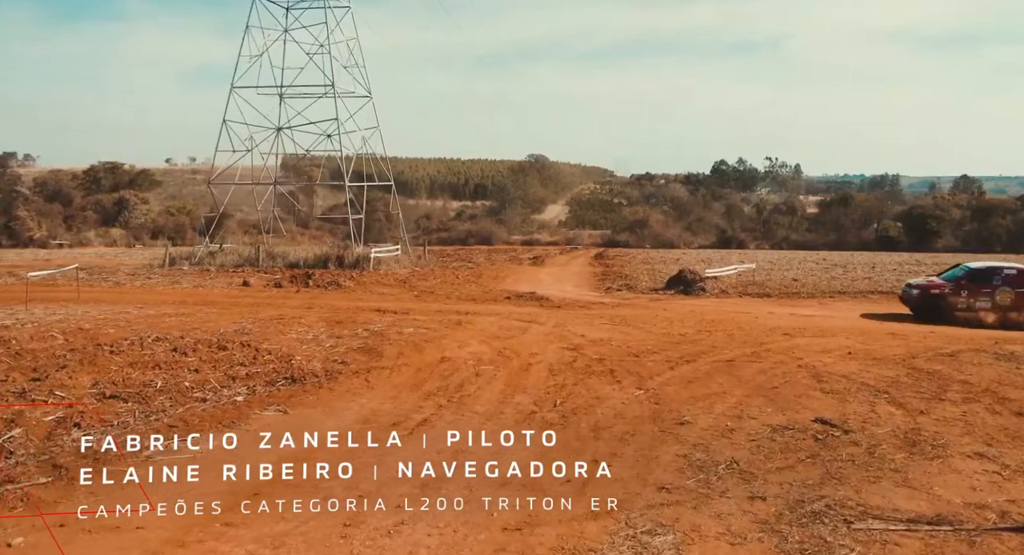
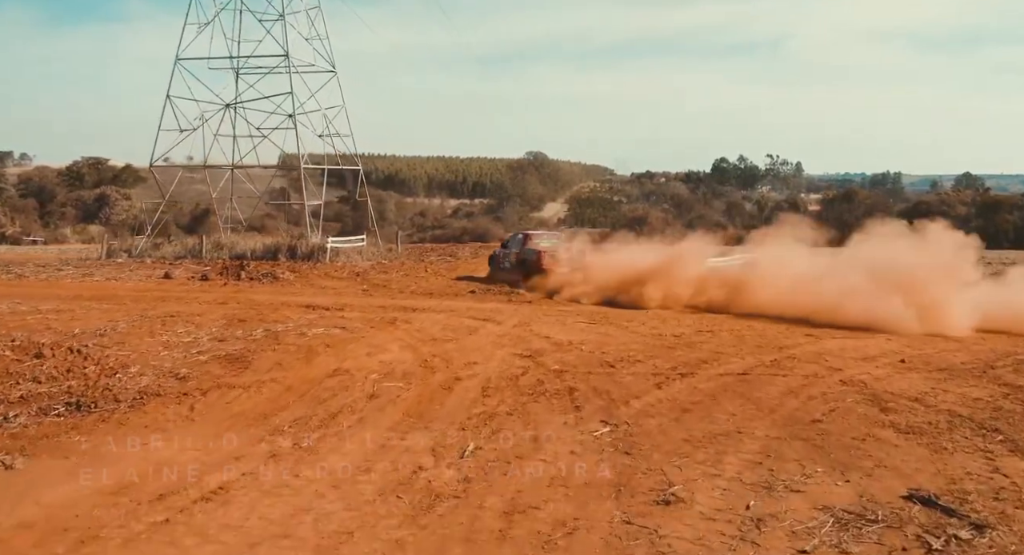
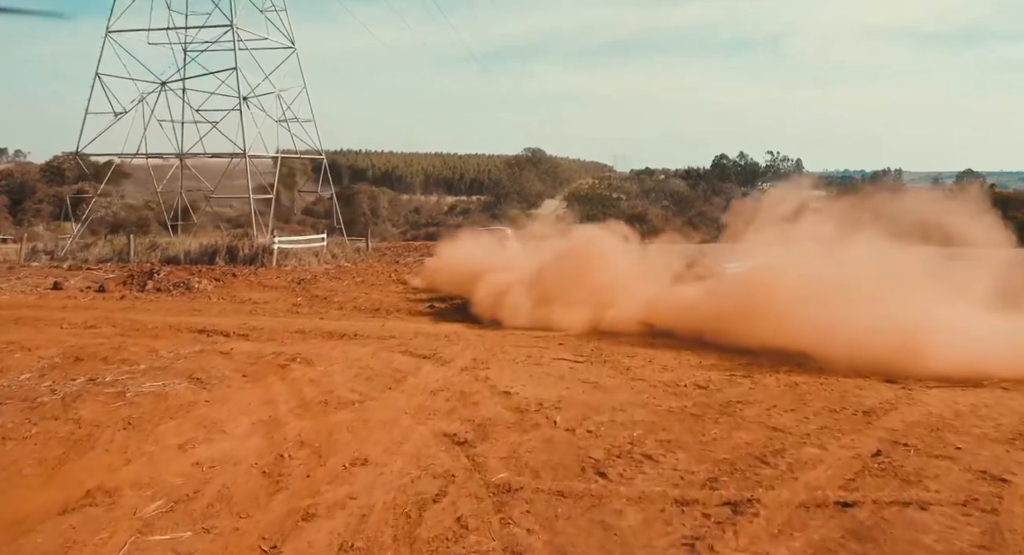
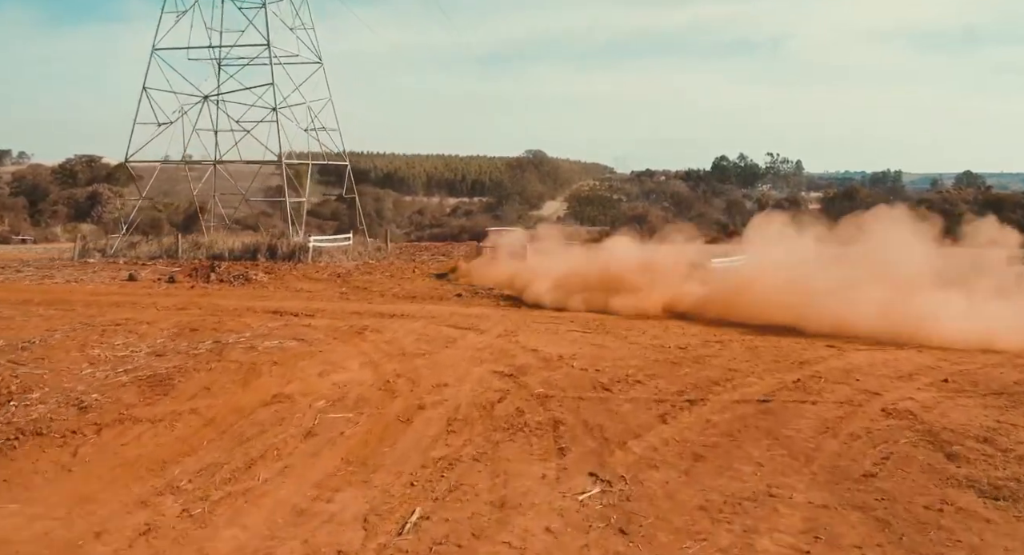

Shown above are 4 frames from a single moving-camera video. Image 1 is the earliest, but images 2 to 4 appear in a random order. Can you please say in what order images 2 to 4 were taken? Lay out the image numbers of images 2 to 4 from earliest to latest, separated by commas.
2, 4, 3
